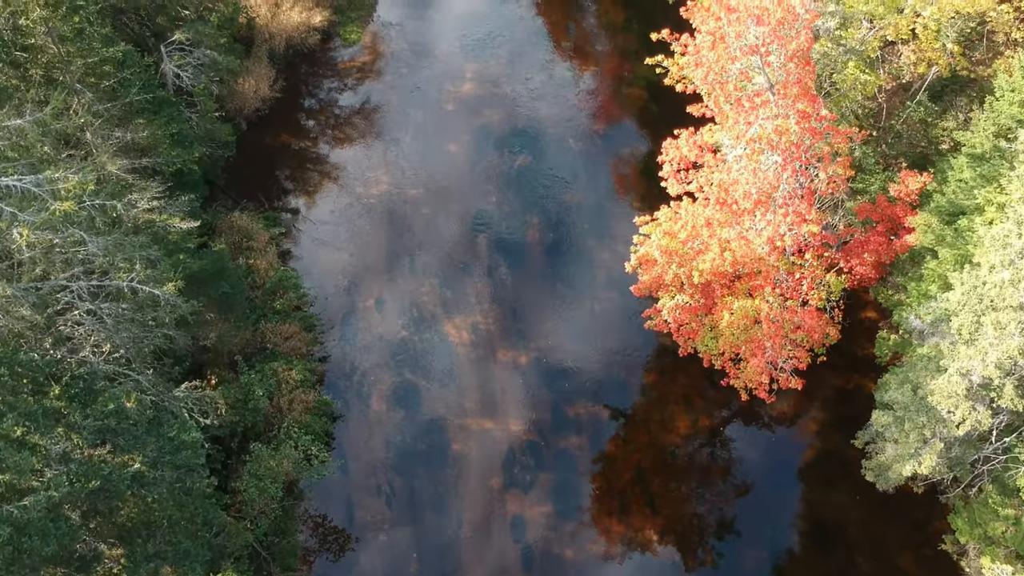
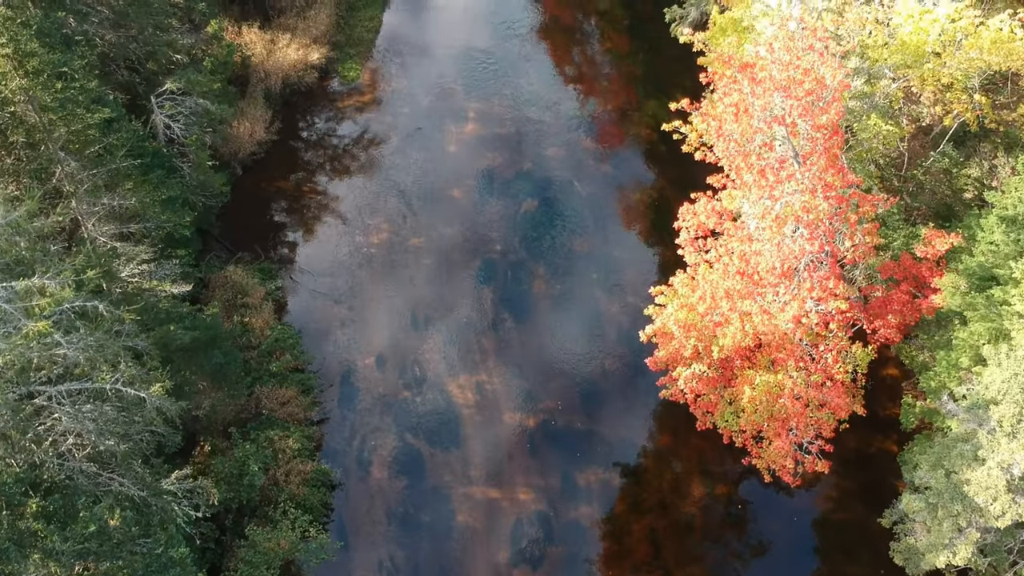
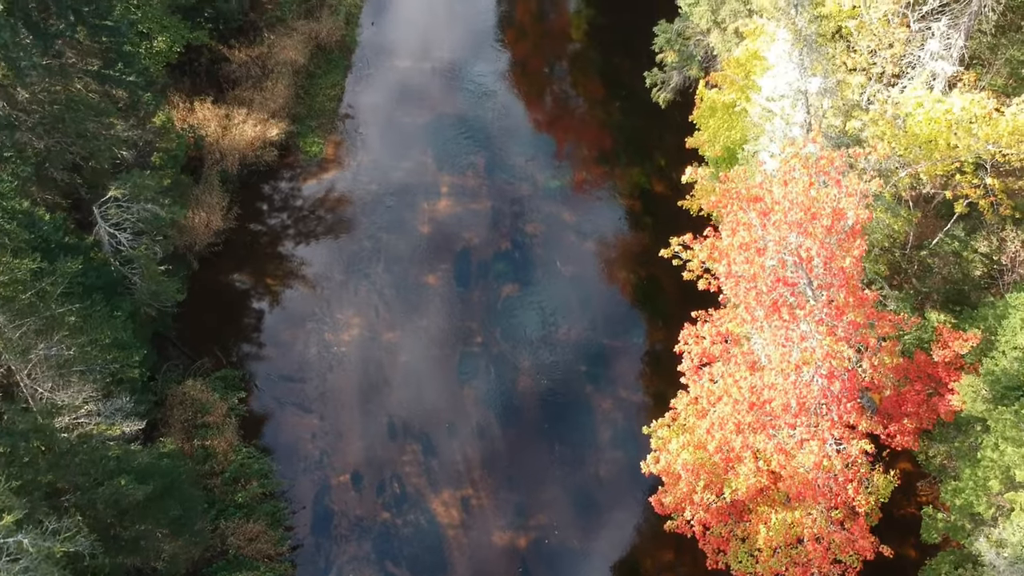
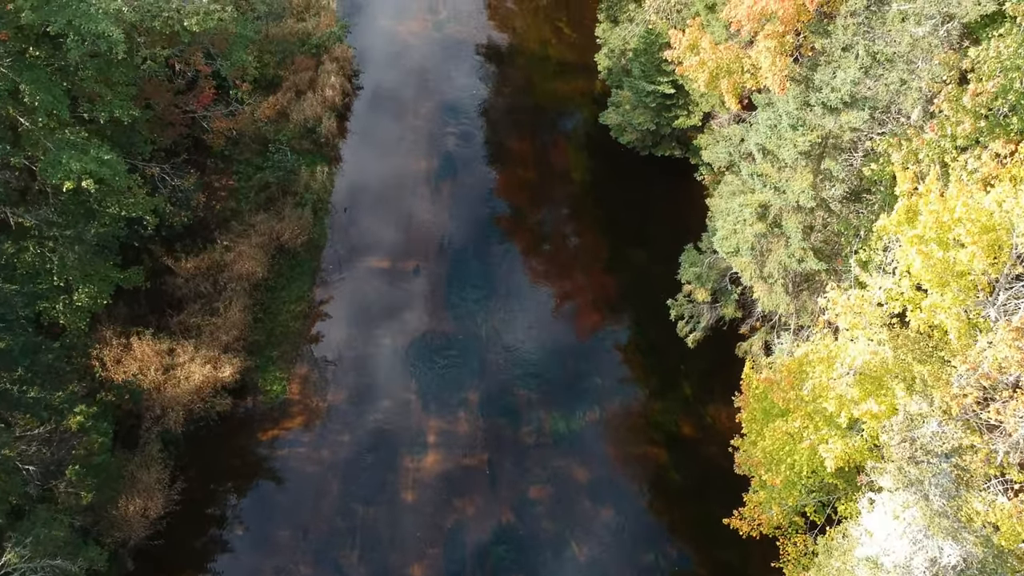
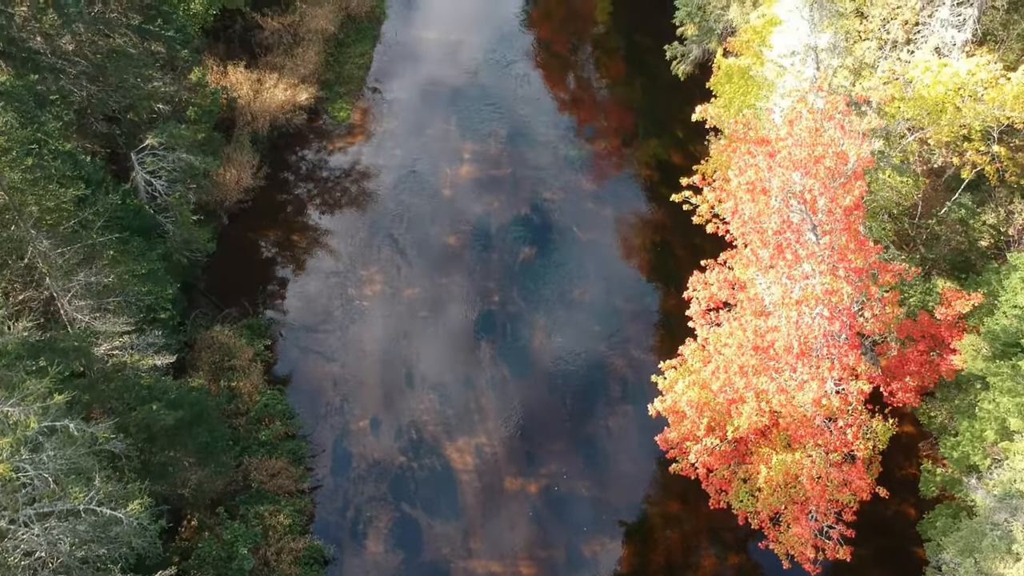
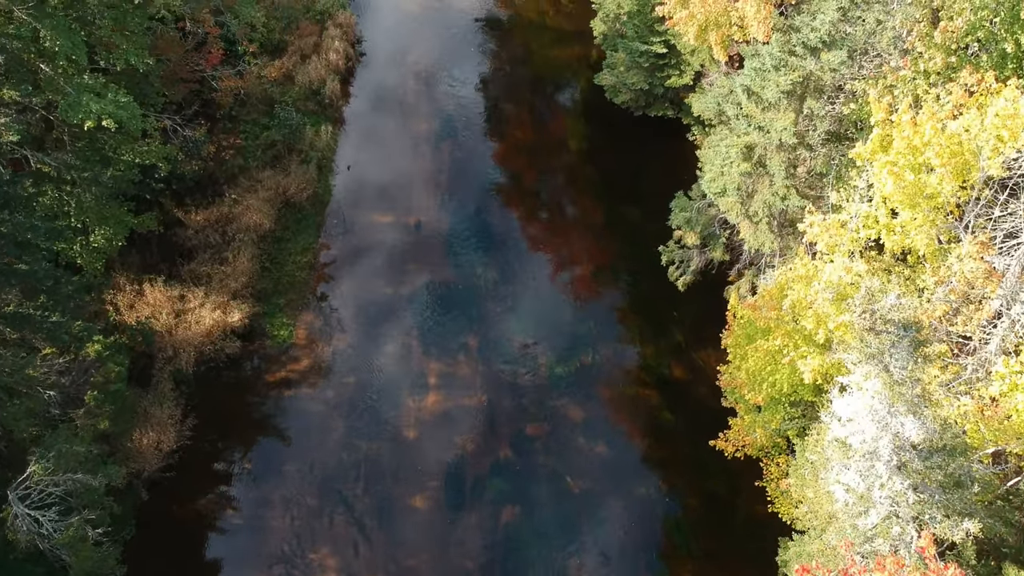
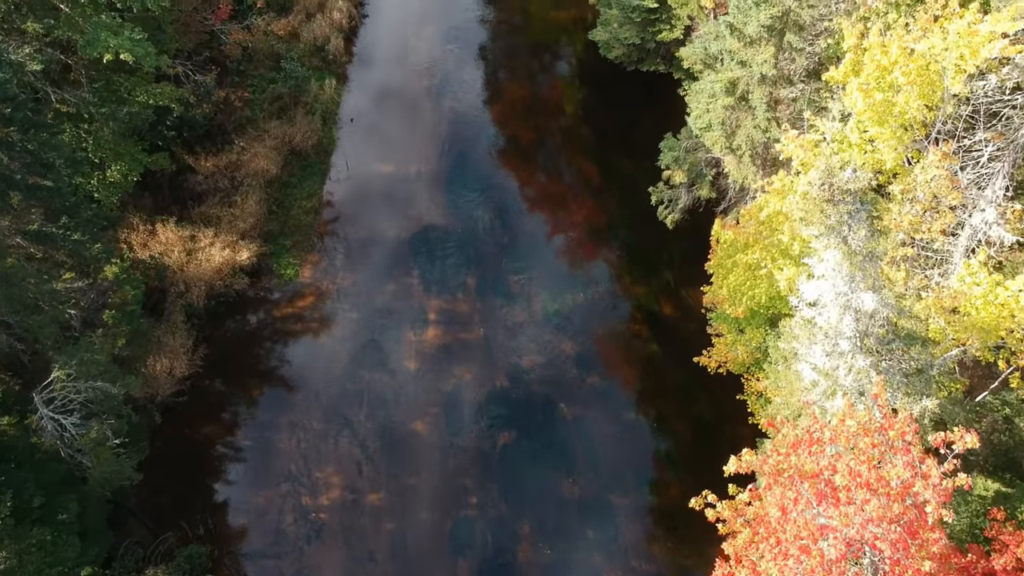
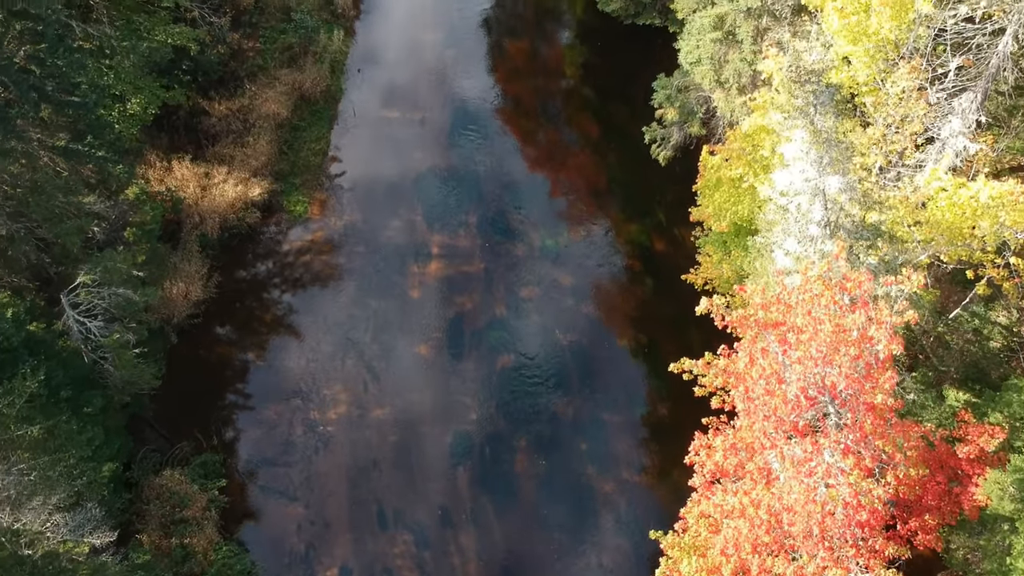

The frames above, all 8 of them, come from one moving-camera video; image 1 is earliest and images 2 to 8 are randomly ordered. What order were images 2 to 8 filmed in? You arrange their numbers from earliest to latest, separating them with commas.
2, 5, 3, 8, 7, 6, 4
